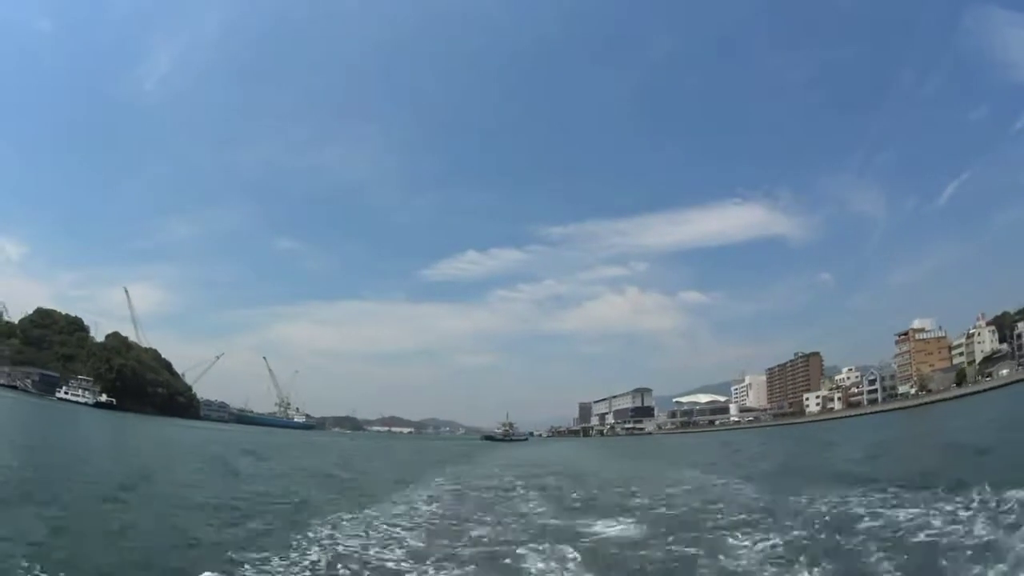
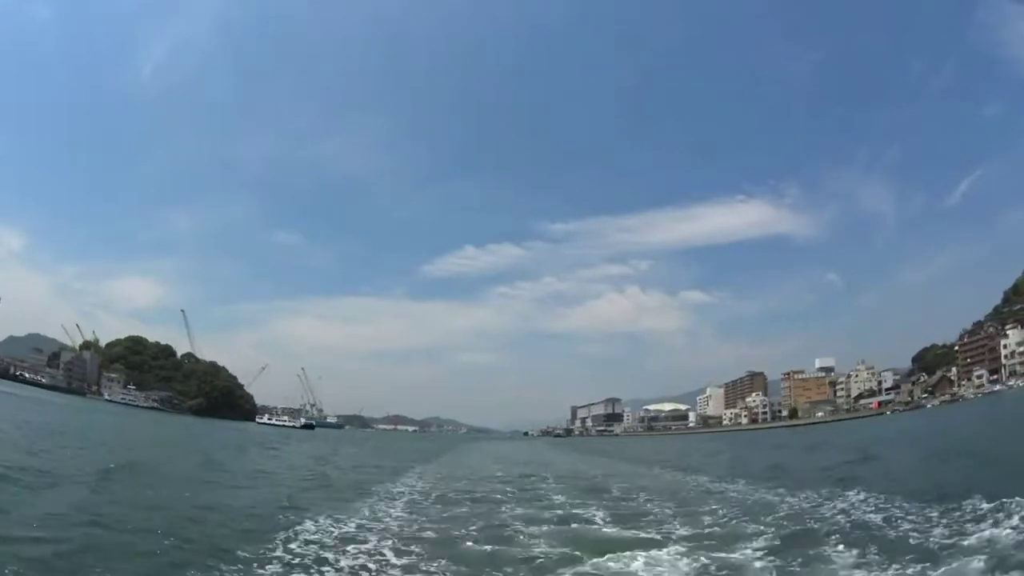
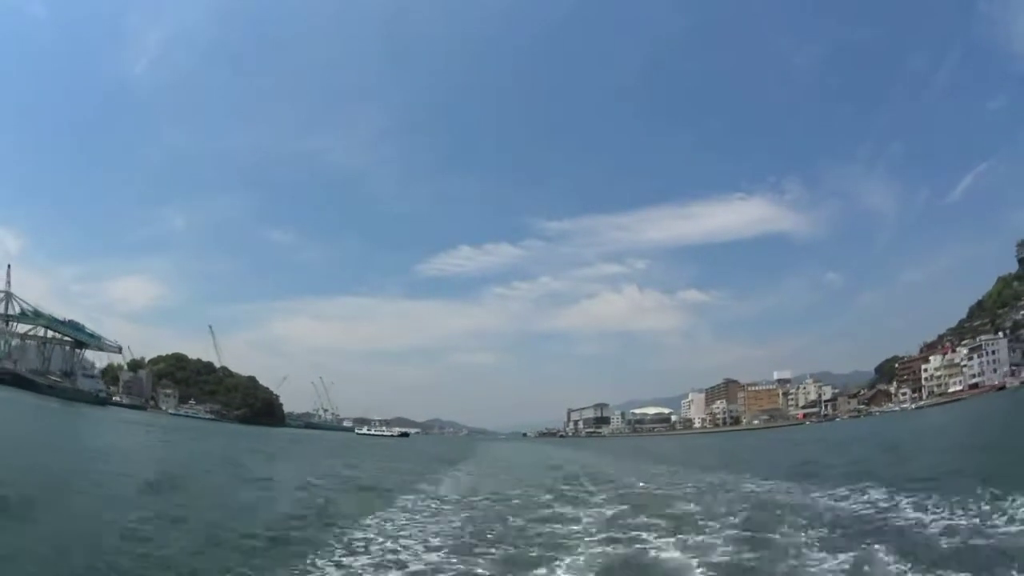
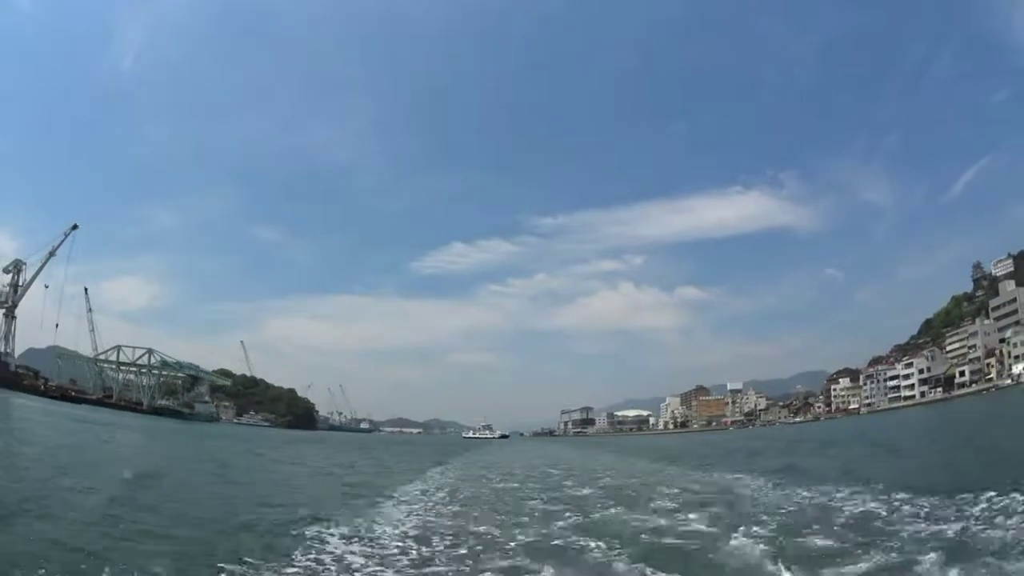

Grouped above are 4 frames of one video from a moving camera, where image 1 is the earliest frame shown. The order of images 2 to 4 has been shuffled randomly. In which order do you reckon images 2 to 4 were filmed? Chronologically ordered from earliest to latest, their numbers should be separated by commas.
2, 3, 4
